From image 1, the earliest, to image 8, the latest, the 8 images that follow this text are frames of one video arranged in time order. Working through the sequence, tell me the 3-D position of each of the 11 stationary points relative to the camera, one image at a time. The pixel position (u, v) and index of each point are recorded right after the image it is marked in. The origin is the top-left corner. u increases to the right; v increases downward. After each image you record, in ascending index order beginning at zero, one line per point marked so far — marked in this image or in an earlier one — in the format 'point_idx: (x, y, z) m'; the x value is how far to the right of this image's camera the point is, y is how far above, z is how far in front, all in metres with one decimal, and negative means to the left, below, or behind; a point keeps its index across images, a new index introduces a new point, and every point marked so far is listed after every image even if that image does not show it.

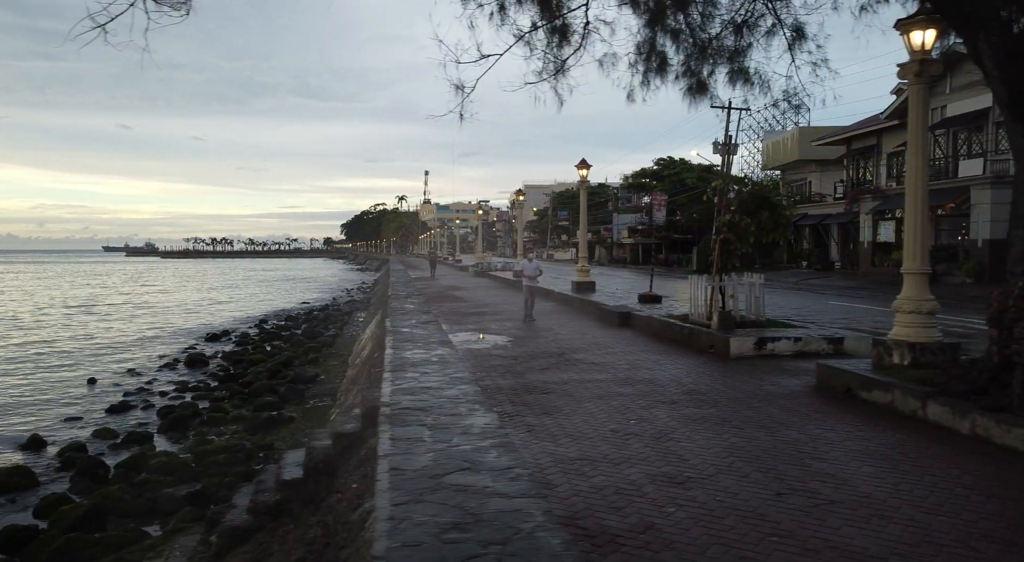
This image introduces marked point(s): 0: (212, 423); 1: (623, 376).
0: (-6.0, -2.9, +13.2) m
1: (+1.2, -1.0, +7.0) m
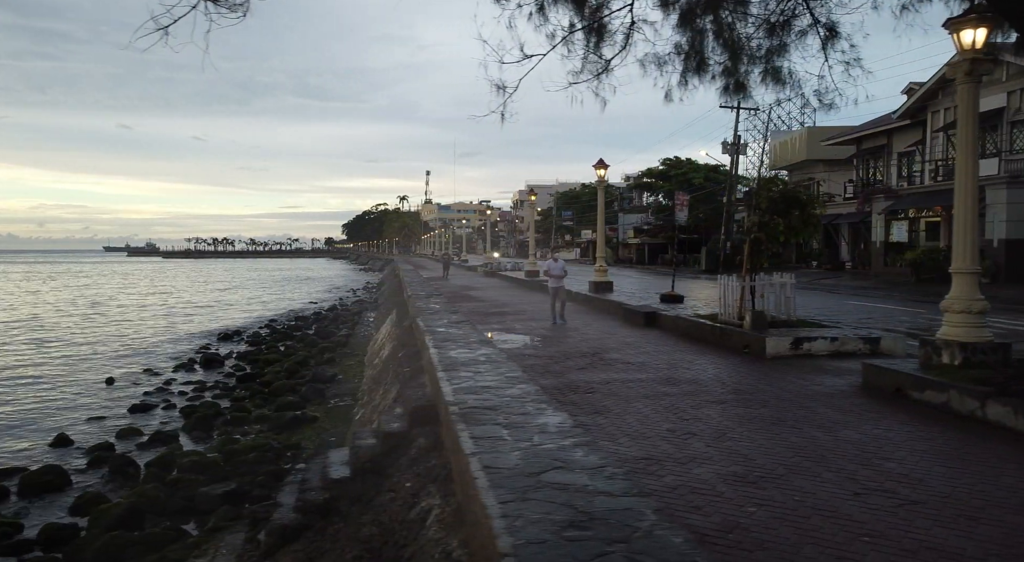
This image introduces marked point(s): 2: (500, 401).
0: (-5.5, -2.8, +13.2) m
1: (+1.6, -1.0, +7.0) m
2: (-0.1, -0.8, +4.2) m
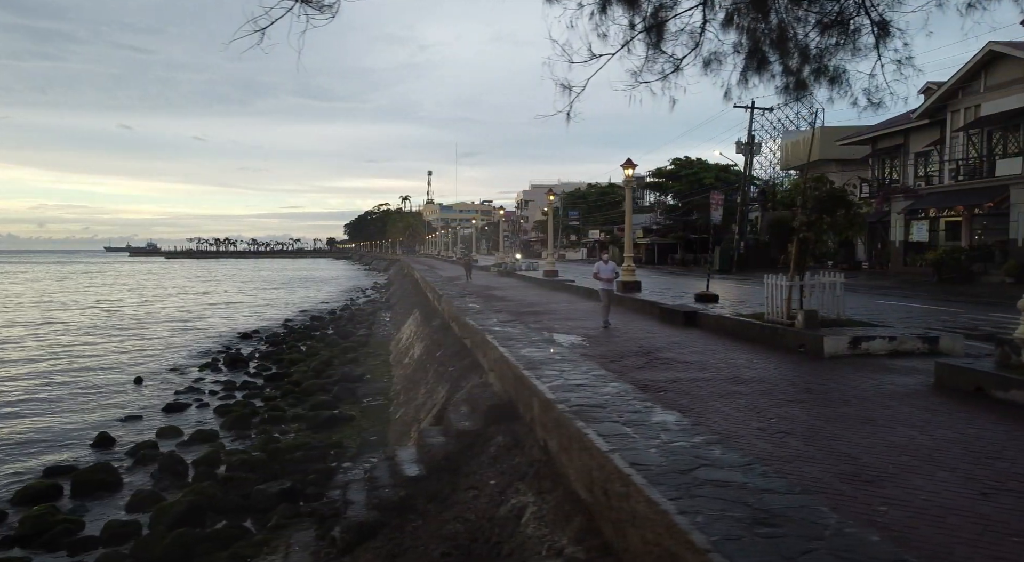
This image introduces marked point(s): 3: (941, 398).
0: (-4.8, -2.8, +13.2) m
1: (+2.3, -1.0, +7.0) m
2: (+0.6, -0.8, +4.2) m
3: (+3.8, -1.0, +5.7) m
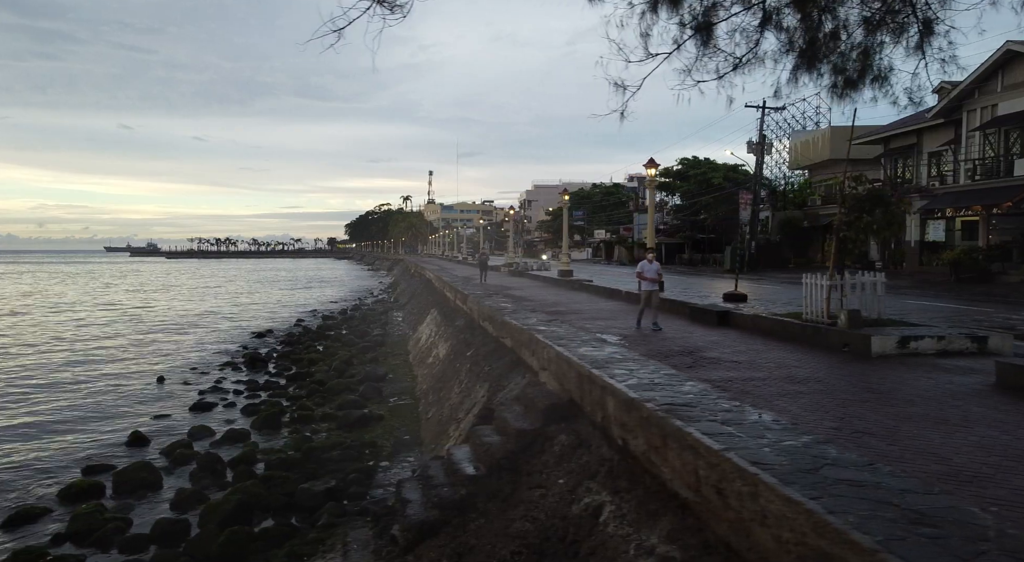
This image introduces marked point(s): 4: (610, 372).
0: (-4.2, -2.8, +13.3) m
1: (+2.9, -1.0, +7.0) m
2: (+1.1, -0.8, +4.2) m
3: (+4.3, -1.0, +5.7) m
4: (+0.8, -0.7, +5.3) m
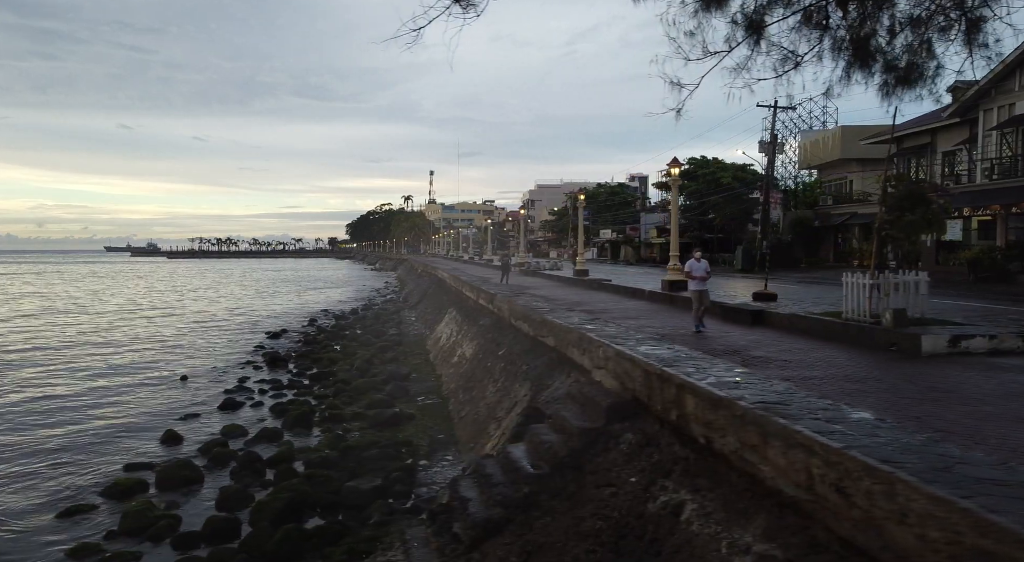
0: (-3.6, -2.8, +13.3) m
1: (+3.5, -1.0, +7.0) m
2: (+1.7, -0.7, +4.2) m
3: (+4.9, -1.0, +5.7) m
4: (+1.4, -0.7, +5.3) m
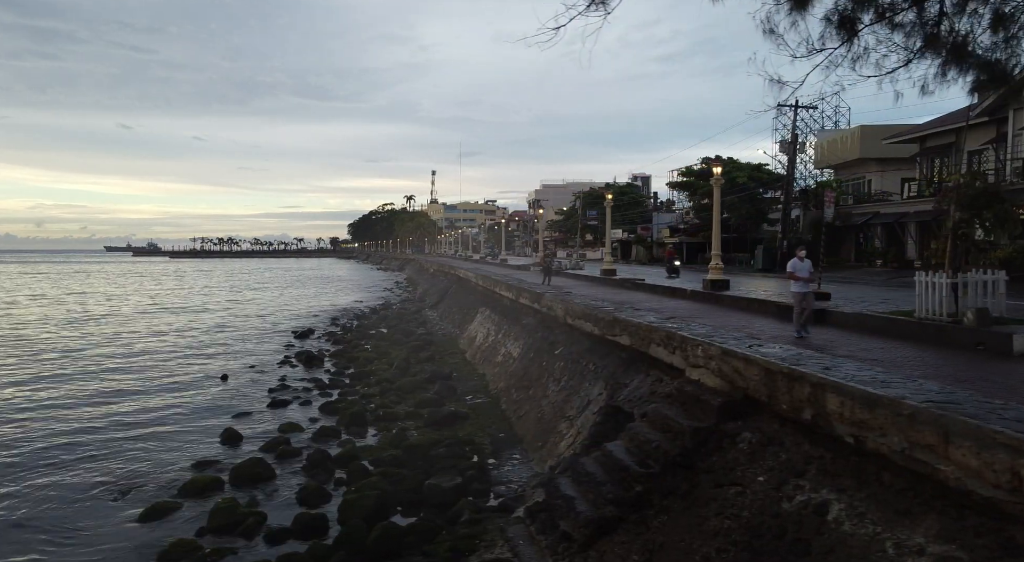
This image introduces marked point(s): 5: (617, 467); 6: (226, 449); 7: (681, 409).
0: (-2.5, -2.8, +13.3) m
1: (+4.5, -1.0, +6.9) m
2: (+2.7, -0.7, +4.1) m
3: (+5.9, -1.0, +5.6) m
4: (+2.4, -0.7, +5.2) m
5: (+1.0, -1.8, +6.4) m
6: (-5.0, -2.9, +11.5) m
7: (+1.7, -1.3, +6.6) m
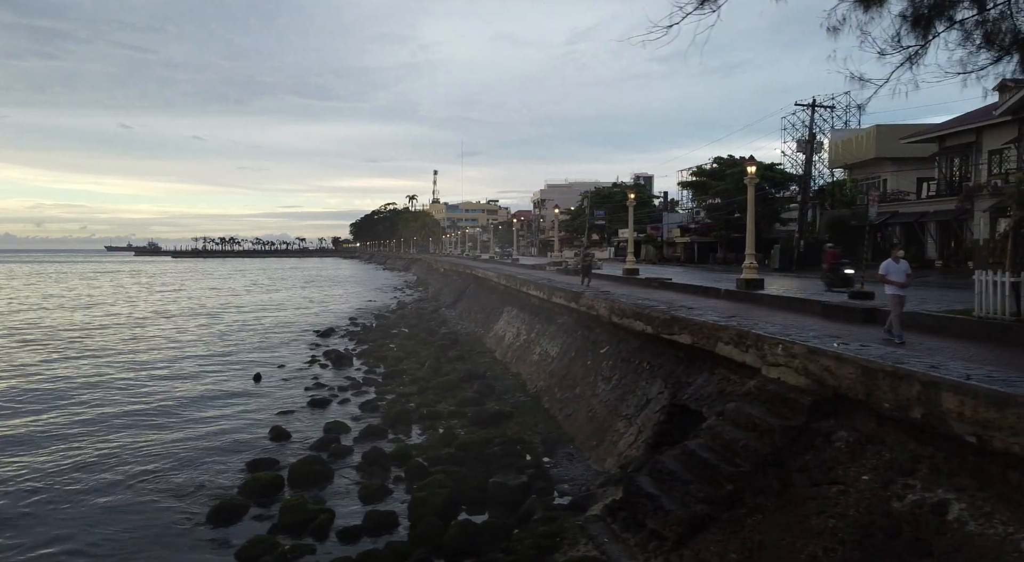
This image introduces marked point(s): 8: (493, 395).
0: (-1.6, -2.8, +13.3) m
1: (+5.3, -0.9, +6.8) m
2: (+3.5, -0.7, +4.1) m
3: (+6.7, -1.0, +5.5) m
4: (+3.2, -0.7, +5.2) m
5: (+1.9, -1.8, +6.4) m
6: (-4.2, -2.9, +11.6) m
7: (+2.5, -1.3, +6.6) m
8: (-0.5, -2.6, +15.0) m
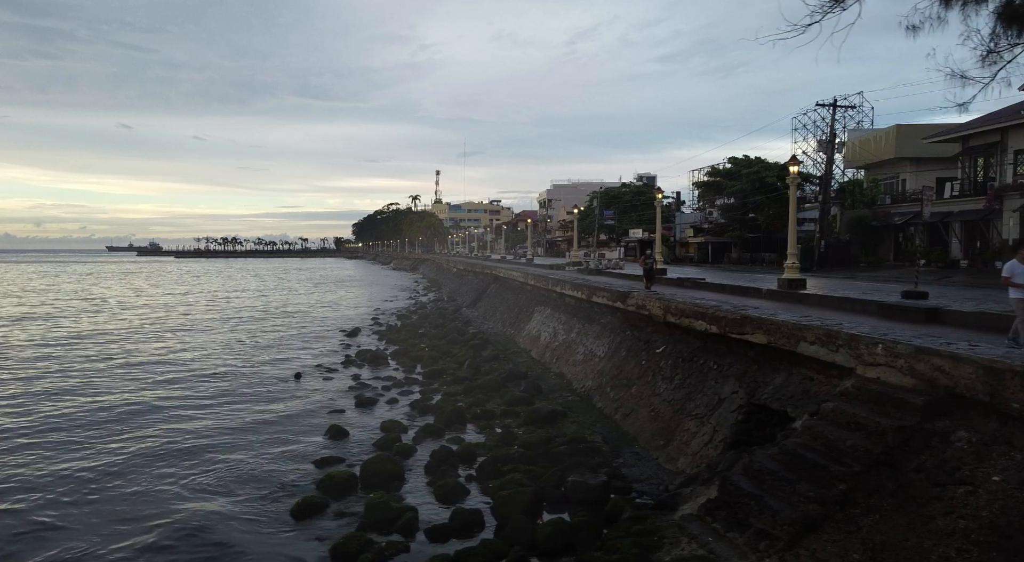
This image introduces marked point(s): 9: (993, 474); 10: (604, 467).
0: (-0.6, -2.7, +13.3) m
1: (+6.3, -0.9, +6.8) m
2: (+4.5, -0.7, +4.0) m
3: (+7.7, -1.0, +5.4) m
4: (+4.2, -0.7, +5.1) m
5: (+2.9, -1.8, +6.4) m
6: (-3.1, -2.9, +11.6) m
7: (+3.5, -1.3, +6.5) m
8: (+0.6, -2.6, +15.0) m
9: (+3.8, -1.5, +5.2) m
10: (+1.3, -2.6, +9.3) m
